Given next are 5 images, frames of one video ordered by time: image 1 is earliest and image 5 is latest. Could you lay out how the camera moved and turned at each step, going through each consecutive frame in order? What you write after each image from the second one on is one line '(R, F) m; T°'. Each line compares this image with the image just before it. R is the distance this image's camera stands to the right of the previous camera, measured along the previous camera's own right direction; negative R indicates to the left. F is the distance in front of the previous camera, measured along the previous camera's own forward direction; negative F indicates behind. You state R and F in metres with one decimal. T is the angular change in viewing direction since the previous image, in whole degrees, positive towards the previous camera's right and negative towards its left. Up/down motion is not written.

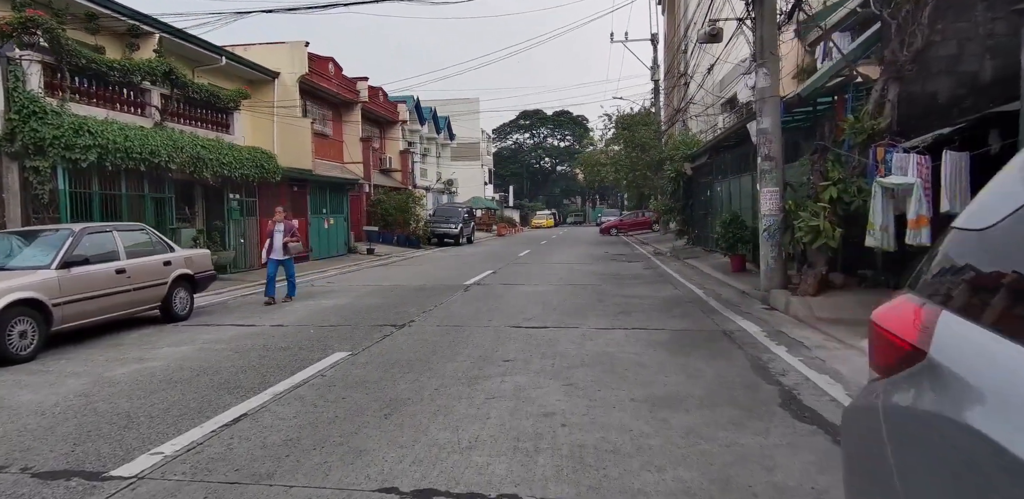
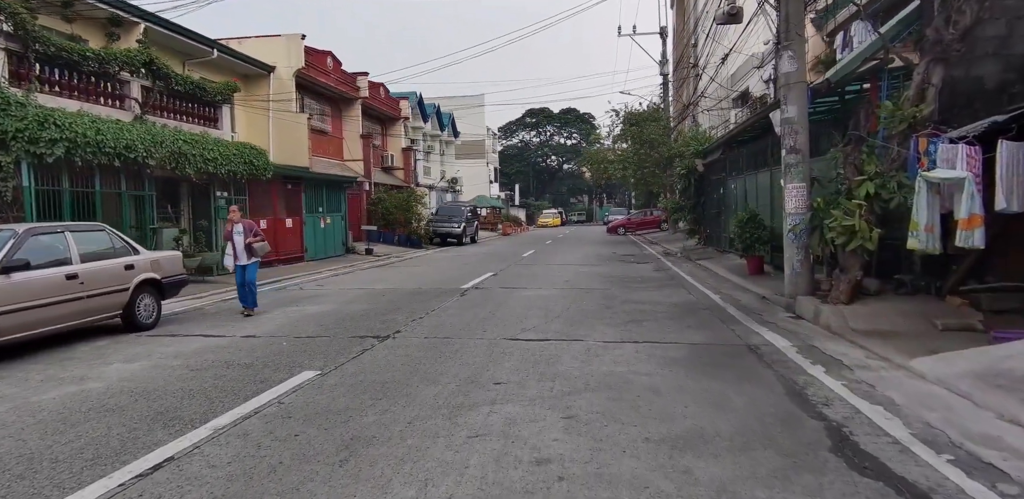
(+0.1, +0.9) m; -1°
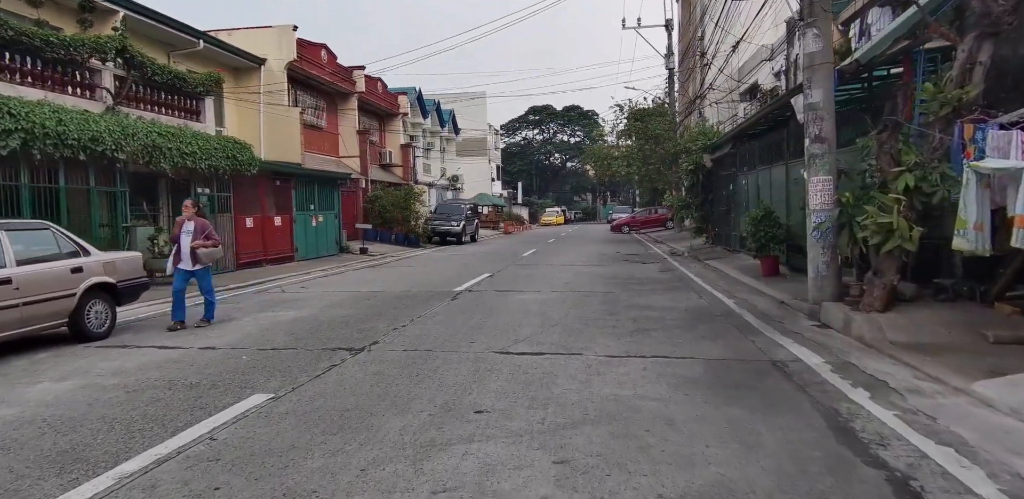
(+0.2, +0.9) m; 0°
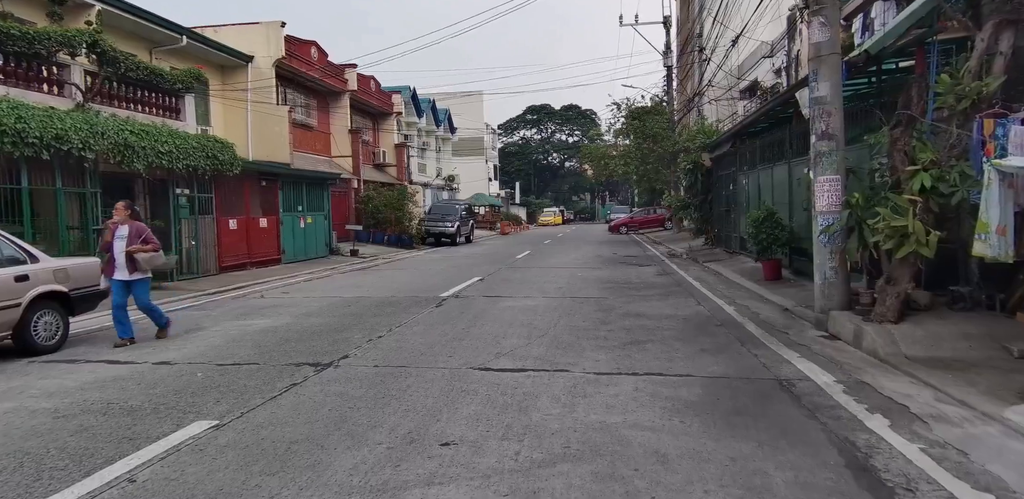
(+0.2, +0.6) m; 0°
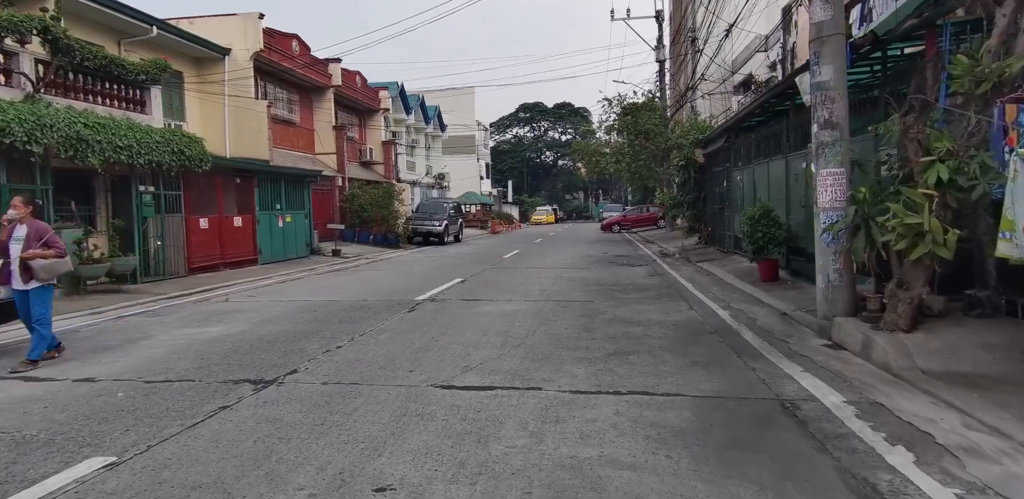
(+0.3, +0.7) m; +1°
